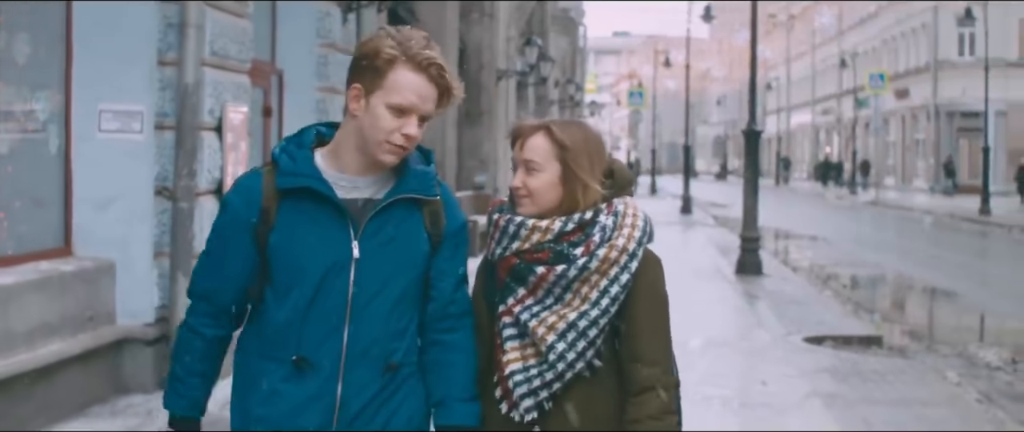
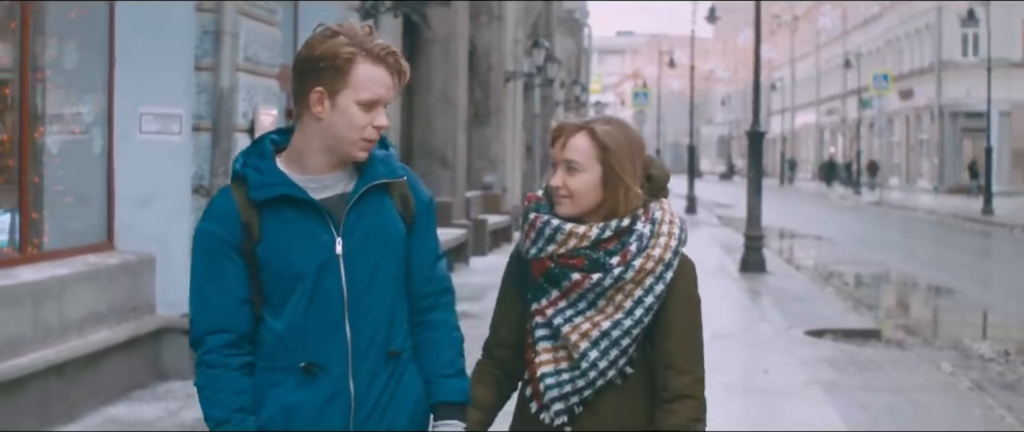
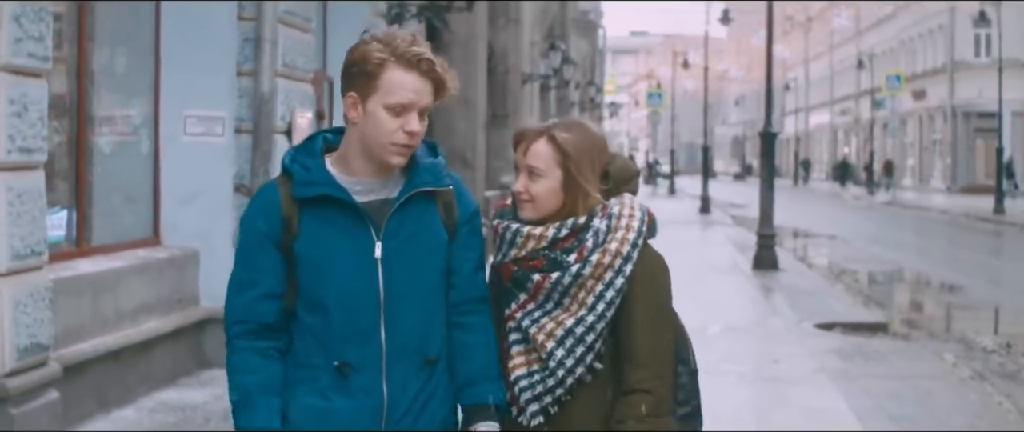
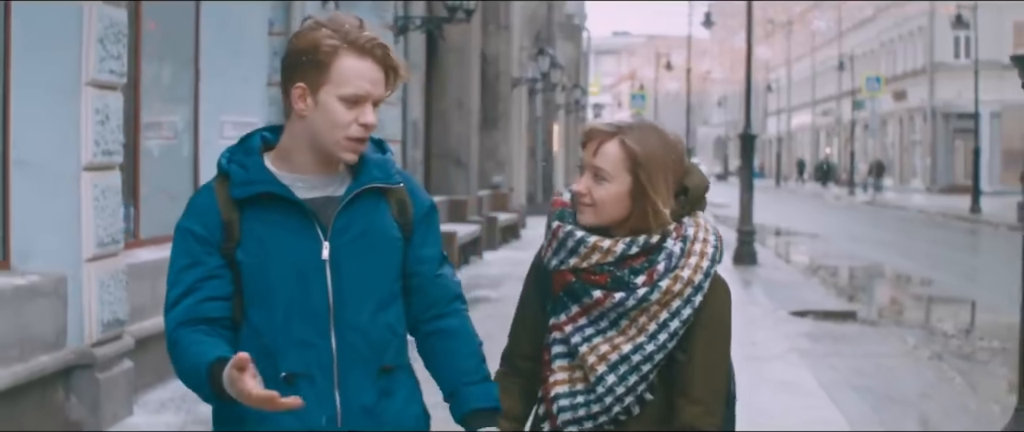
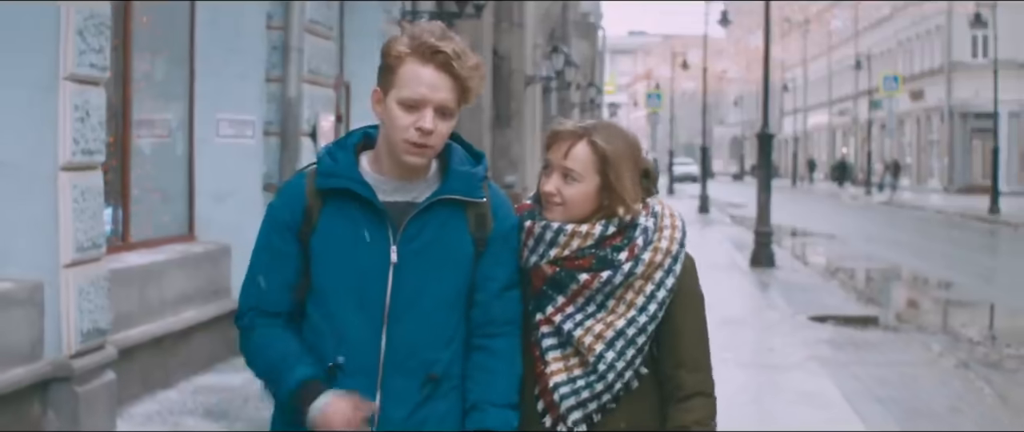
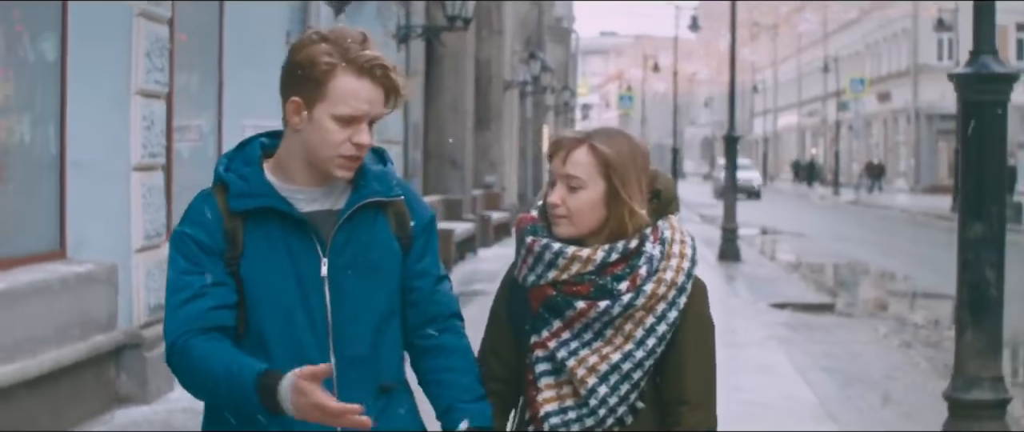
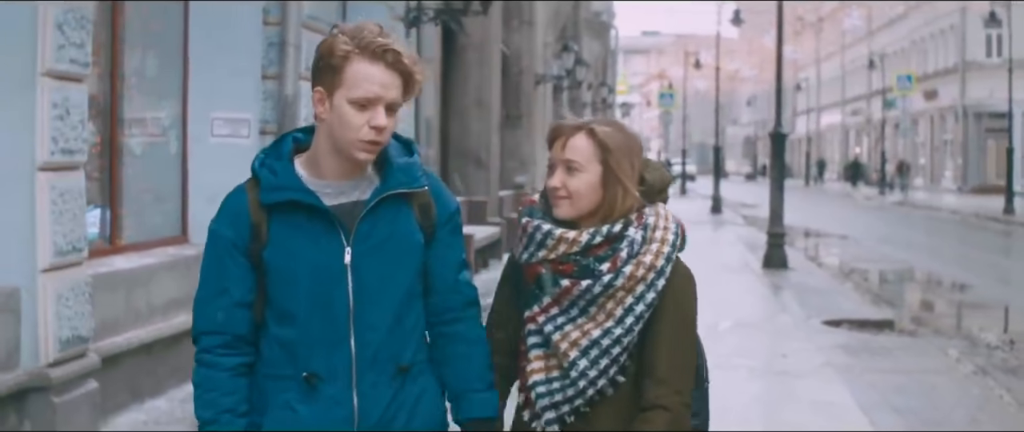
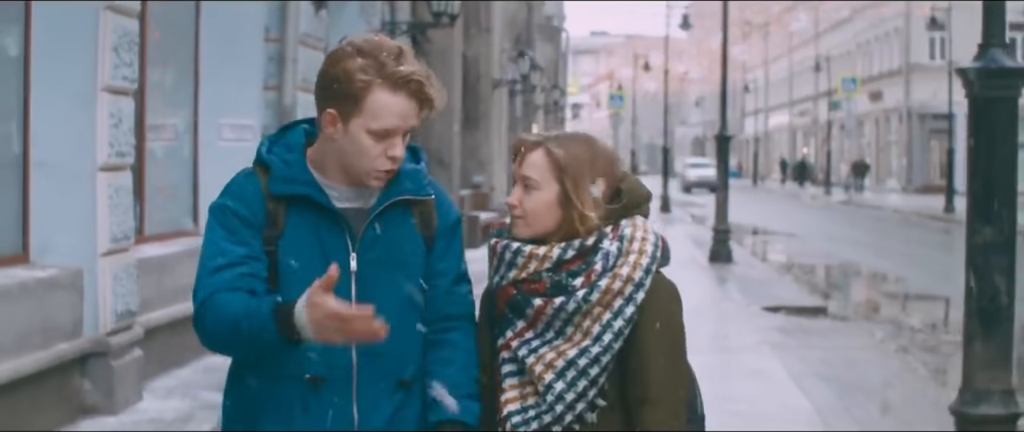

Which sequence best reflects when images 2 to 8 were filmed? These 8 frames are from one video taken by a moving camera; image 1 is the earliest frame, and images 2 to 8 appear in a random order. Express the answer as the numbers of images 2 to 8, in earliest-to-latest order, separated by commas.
2, 3, 7, 5, 4, 8, 6
